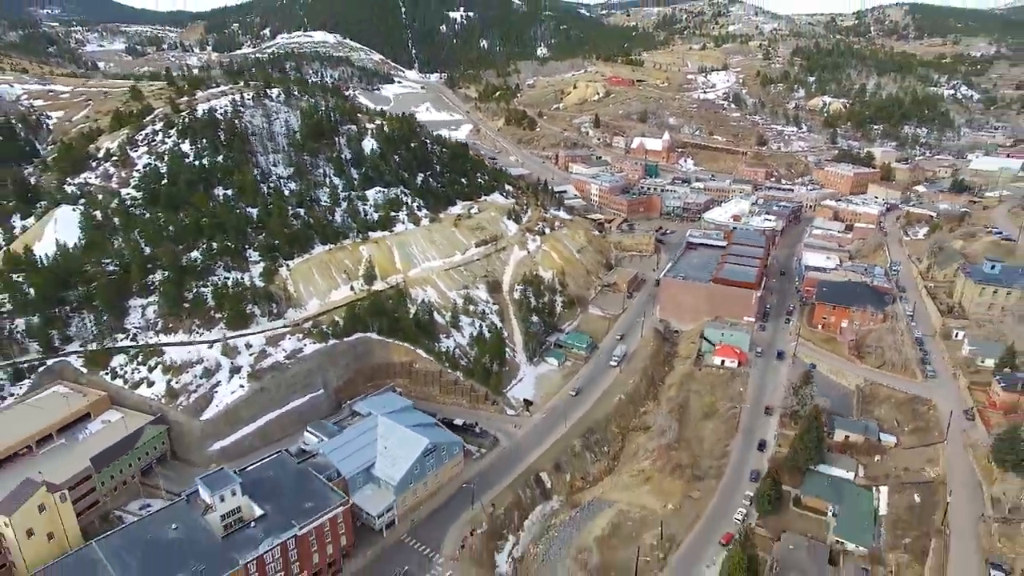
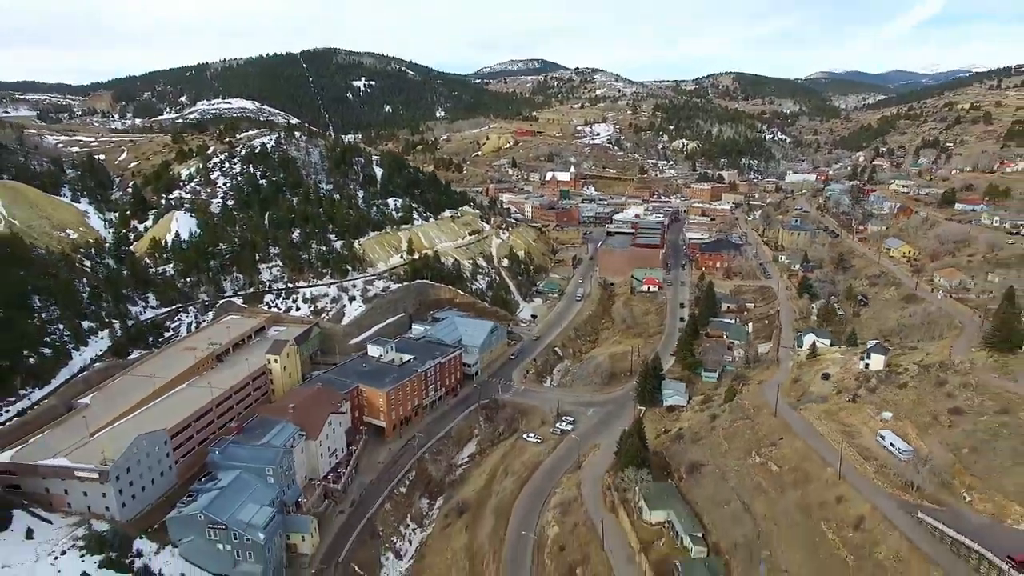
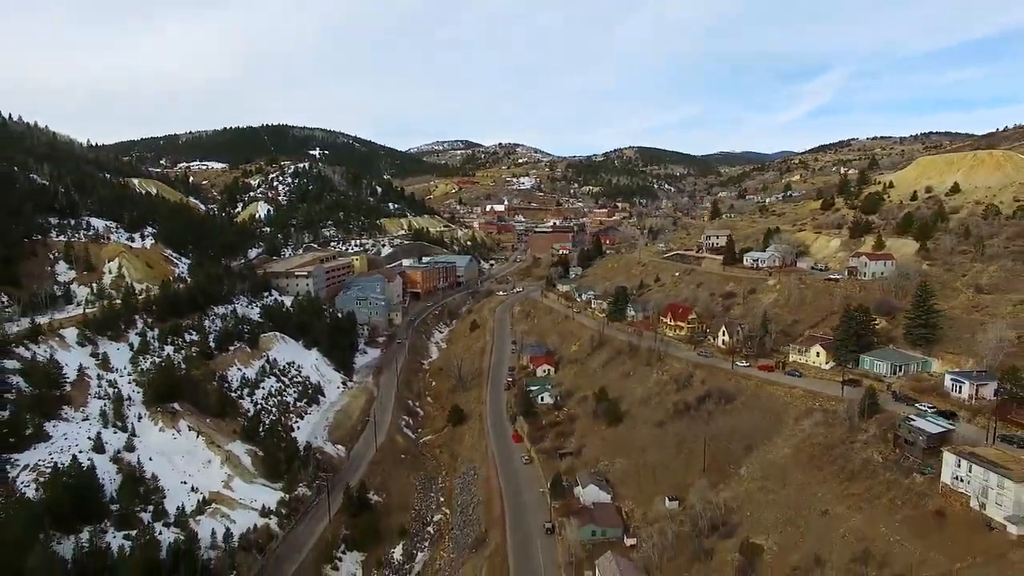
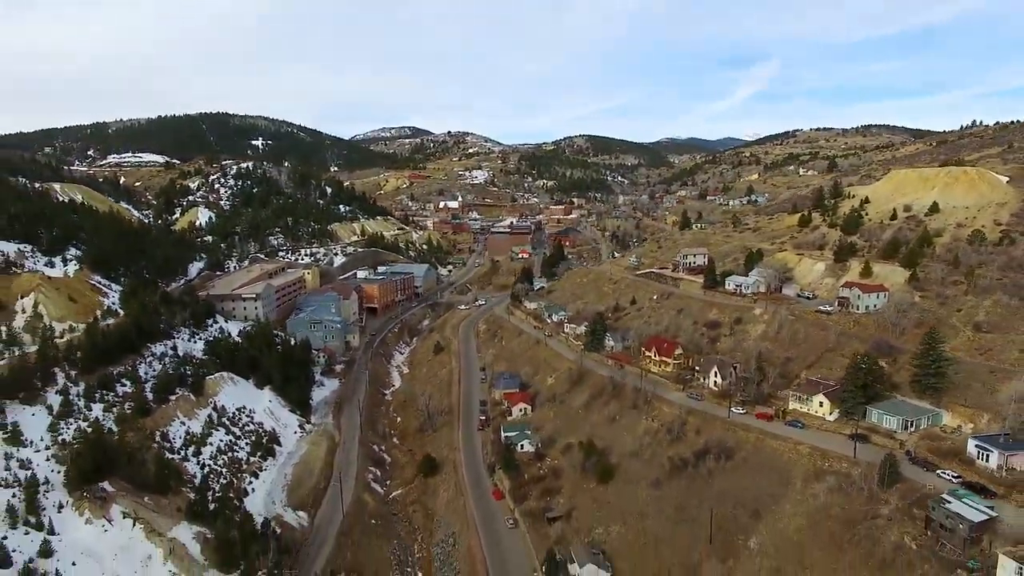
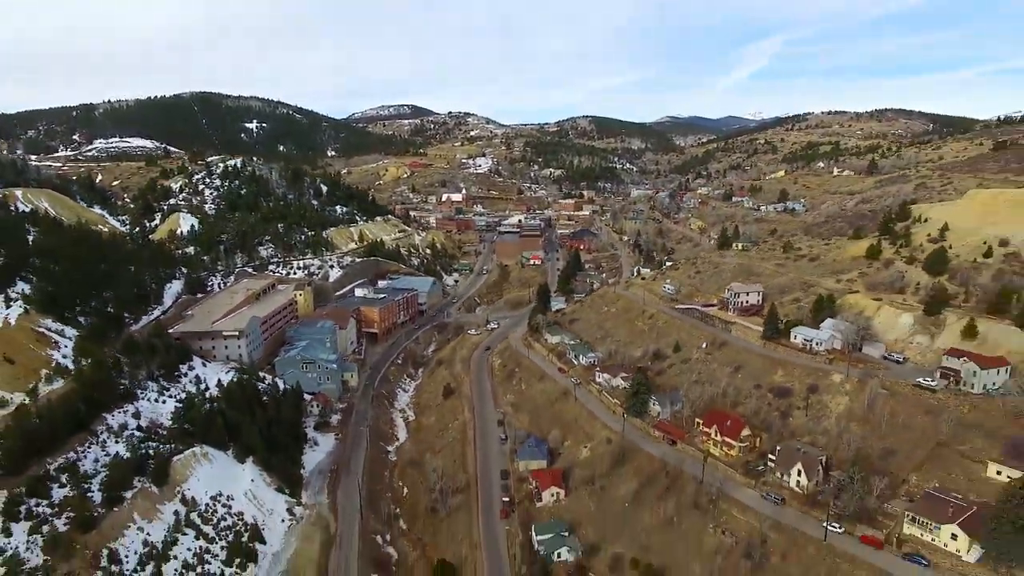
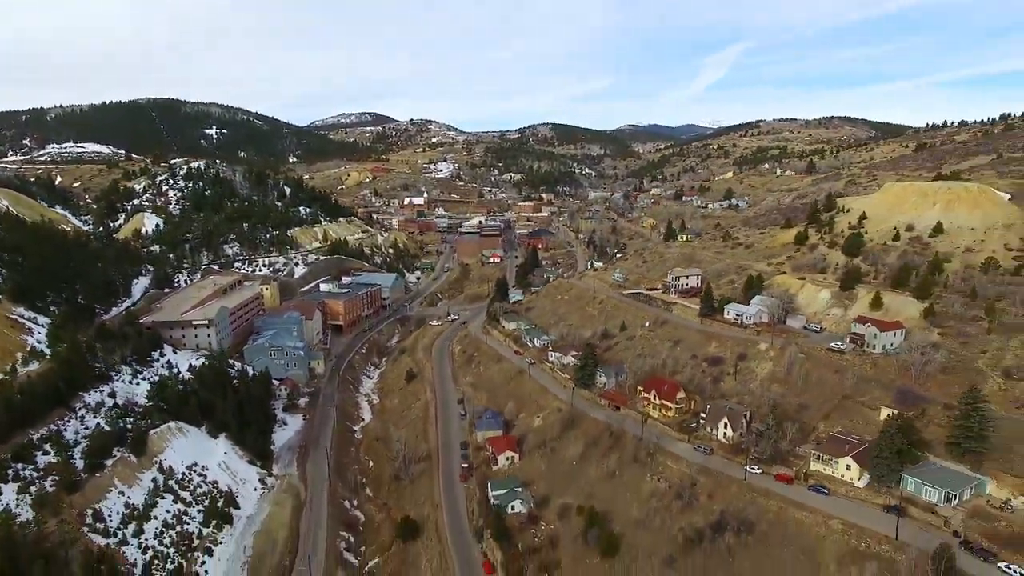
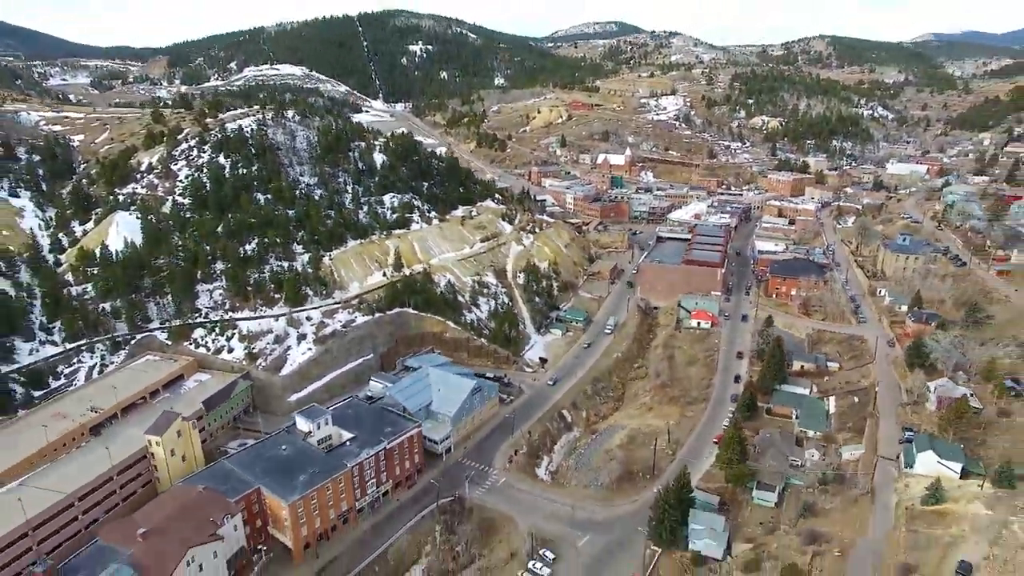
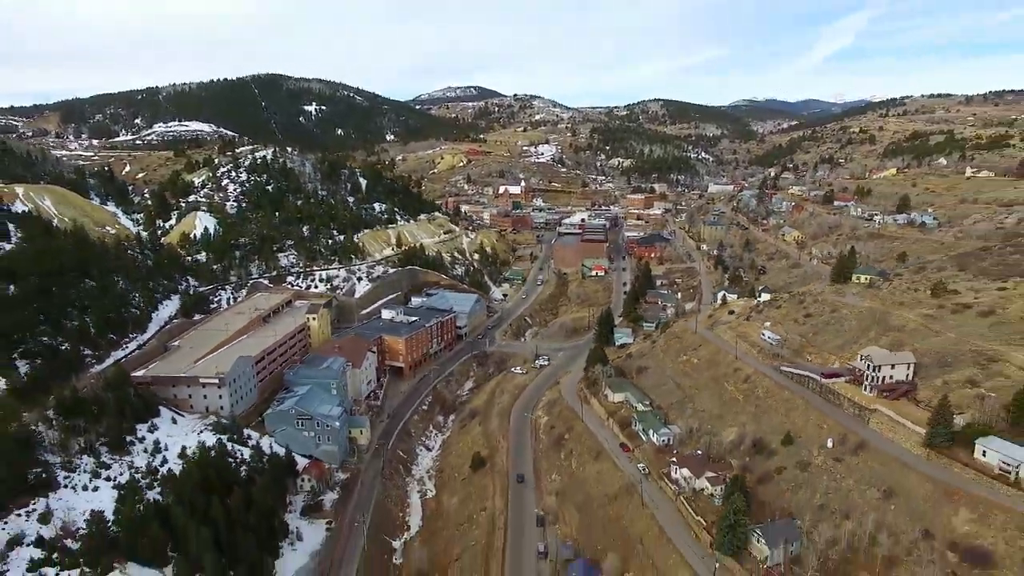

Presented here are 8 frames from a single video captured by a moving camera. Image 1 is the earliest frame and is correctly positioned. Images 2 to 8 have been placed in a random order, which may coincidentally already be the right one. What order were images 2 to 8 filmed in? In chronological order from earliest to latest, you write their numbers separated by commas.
7, 2, 8, 5, 6, 4, 3
